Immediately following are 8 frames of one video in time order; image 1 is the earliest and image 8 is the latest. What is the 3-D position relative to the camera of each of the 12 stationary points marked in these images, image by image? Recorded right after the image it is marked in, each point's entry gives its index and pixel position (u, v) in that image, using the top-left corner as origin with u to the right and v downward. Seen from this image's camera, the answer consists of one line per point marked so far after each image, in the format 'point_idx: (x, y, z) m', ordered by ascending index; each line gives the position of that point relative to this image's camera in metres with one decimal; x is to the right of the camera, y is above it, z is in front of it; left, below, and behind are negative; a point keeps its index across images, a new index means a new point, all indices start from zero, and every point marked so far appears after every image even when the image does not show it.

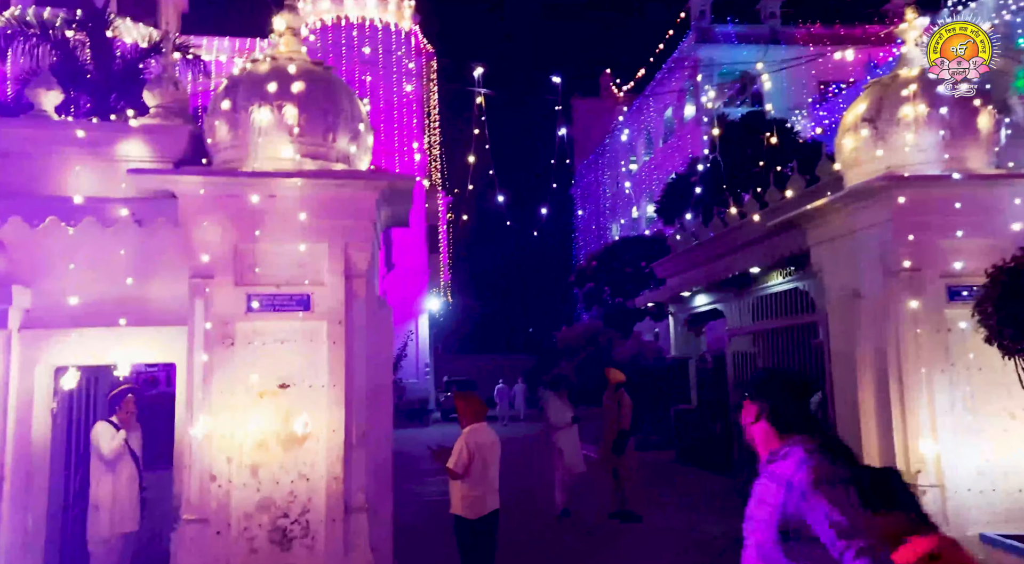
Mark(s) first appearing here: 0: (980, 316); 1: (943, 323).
0: (+3.8, -0.3, +5.6) m
1: (+3.7, -0.4, +5.9) m
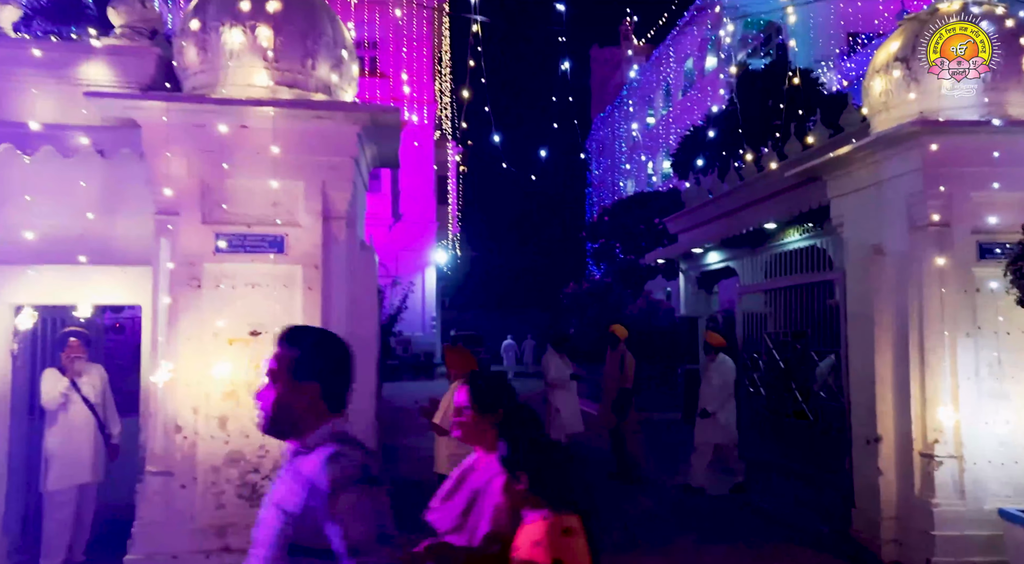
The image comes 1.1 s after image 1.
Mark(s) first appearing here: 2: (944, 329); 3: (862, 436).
0: (+3.7, 0.0, +5.1) m
1: (+3.7, 0.0, +5.4) m
2: (+3.4, -0.4, +5.4) m
3: (+3.1, -1.4, +6.0) m
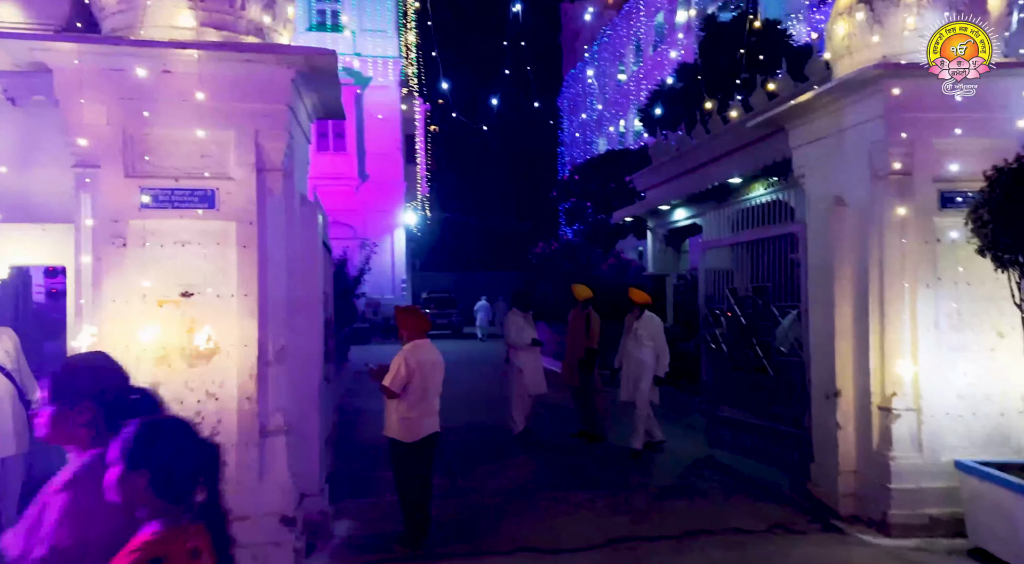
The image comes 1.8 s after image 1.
0: (+3.4, +0.4, +5.0) m
1: (+3.3, +0.4, +5.3) m
2: (+3.1, 0.0, +5.3) m
3: (+2.7, -1.0, +6.0) m
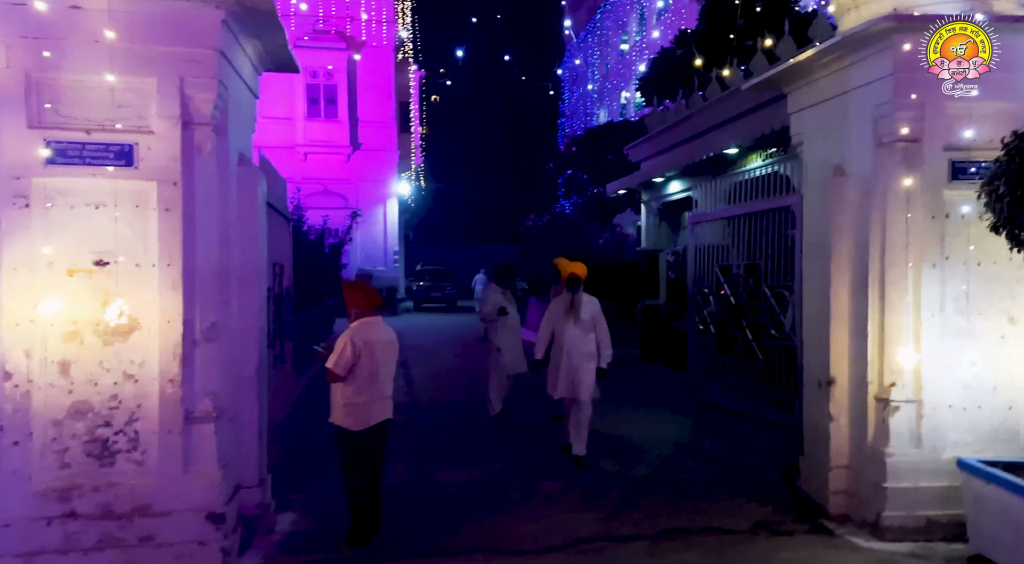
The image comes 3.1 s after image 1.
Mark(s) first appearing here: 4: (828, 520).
0: (+3.1, +0.5, +4.4) m
1: (+3.0, +0.5, +4.8) m
2: (+2.8, +0.2, +4.8) m
3: (+2.4, -0.8, +5.5) m
4: (+2.4, -1.8, +5.2) m
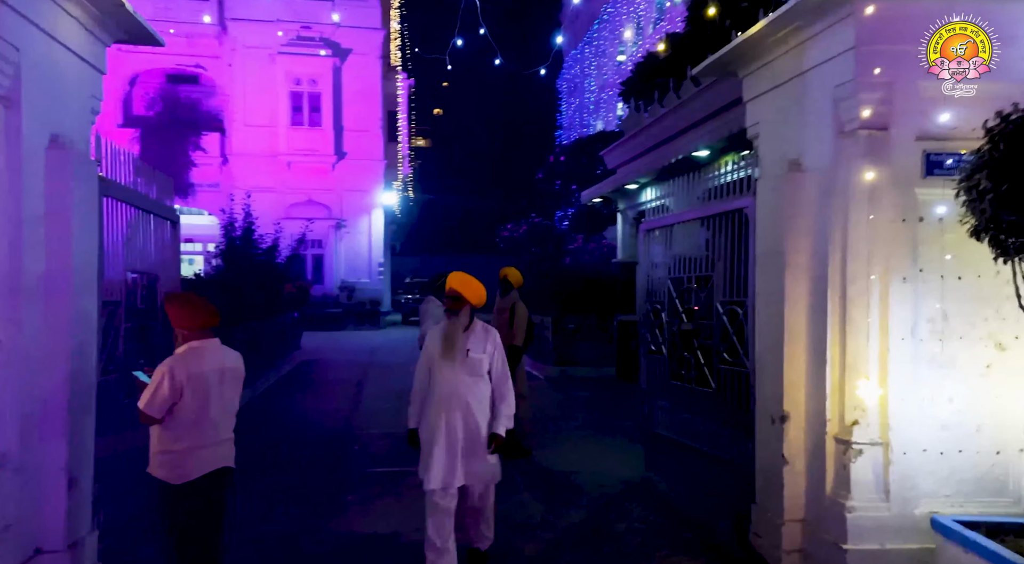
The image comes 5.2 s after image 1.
0: (+2.4, +0.5, +3.6) m
1: (+2.3, +0.4, +4.0) m
2: (+2.1, +0.1, +4.0) m
3: (+1.7, -0.9, +4.6) m
4: (+1.7, -1.9, +4.3) m
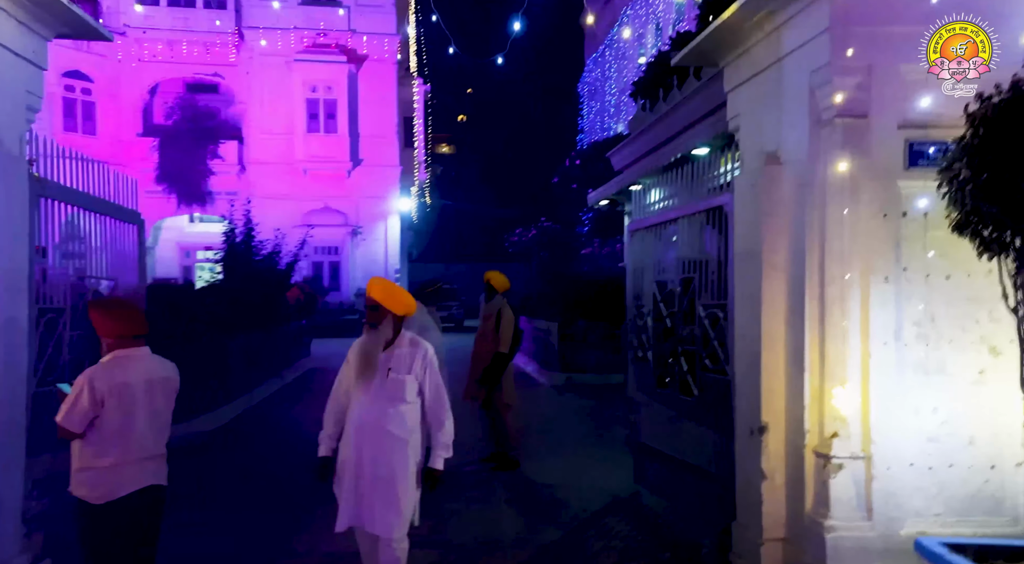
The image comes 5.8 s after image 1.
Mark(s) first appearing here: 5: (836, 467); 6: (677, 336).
0: (+2.1, +0.5, +3.3) m
1: (+2.1, +0.4, +3.7) m
2: (+1.8, +0.1, +3.7) m
3: (+1.5, -0.9, +4.3) m
4: (+1.4, -1.9, +4.0) m
5: (+1.7, -1.0, +3.7) m
6: (+1.4, -0.4, +5.6) m
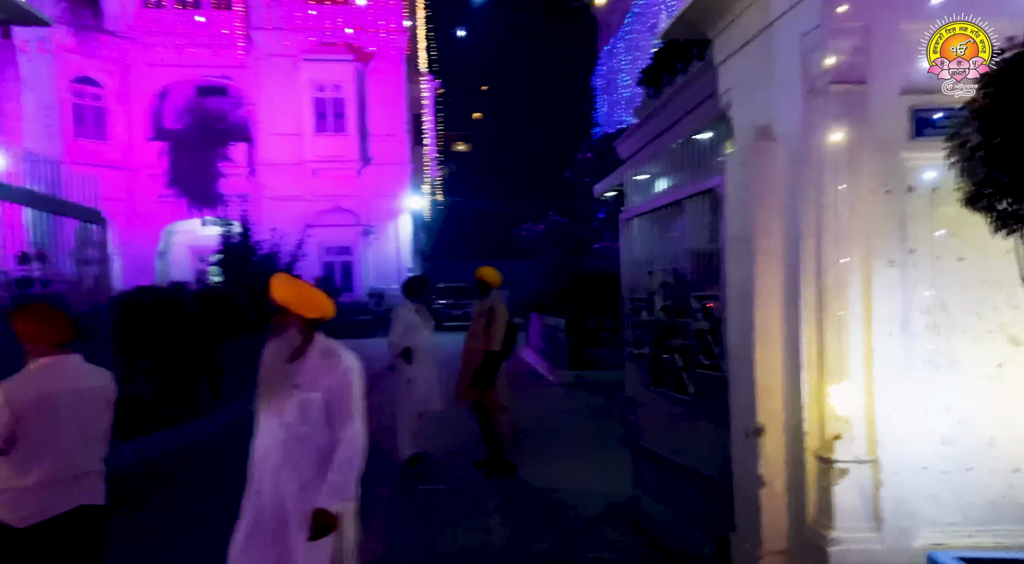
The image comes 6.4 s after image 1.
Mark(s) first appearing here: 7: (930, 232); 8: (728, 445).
0: (+1.9, +0.5, +2.9) m
1: (+1.9, +0.5, +3.3) m
2: (+1.6, +0.1, +3.3) m
3: (+1.3, -0.8, +4.0) m
4: (+1.3, -1.8, +3.6) m
5: (+1.6, -0.9, +3.3) m
6: (+1.2, -0.4, +5.2) m
7: (+2.0, +0.2, +3.3) m
8: (+1.4, -1.0, +4.4) m
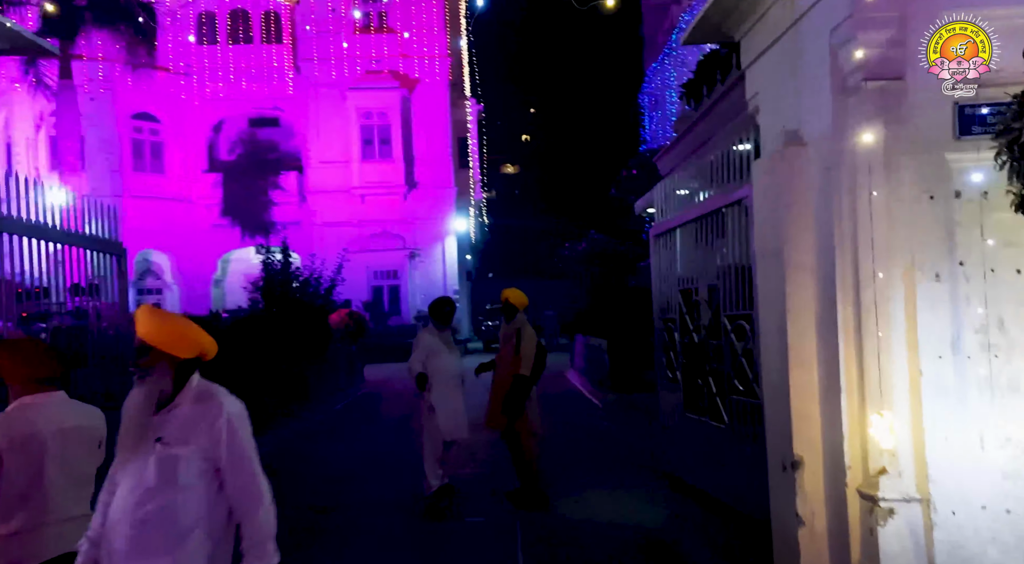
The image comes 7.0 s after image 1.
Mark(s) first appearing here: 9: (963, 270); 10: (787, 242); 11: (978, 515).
0: (+1.9, +0.5, +2.6) m
1: (+1.9, +0.4, +3.0) m
2: (+1.7, +0.1, +3.0) m
3: (+1.4, -0.9, +3.6) m
4: (+1.4, -1.9, +3.3) m
5: (+1.6, -1.0, +2.9) m
6: (+1.4, -0.5, +4.9) m
7: (+2.0, +0.2, +2.9) m
8: (+1.5, -1.1, +4.0) m
9: (+1.9, 0.0, +2.9) m
10: (+1.4, +0.2, +3.5) m
11: (+2.0, -1.0, +2.9) m
